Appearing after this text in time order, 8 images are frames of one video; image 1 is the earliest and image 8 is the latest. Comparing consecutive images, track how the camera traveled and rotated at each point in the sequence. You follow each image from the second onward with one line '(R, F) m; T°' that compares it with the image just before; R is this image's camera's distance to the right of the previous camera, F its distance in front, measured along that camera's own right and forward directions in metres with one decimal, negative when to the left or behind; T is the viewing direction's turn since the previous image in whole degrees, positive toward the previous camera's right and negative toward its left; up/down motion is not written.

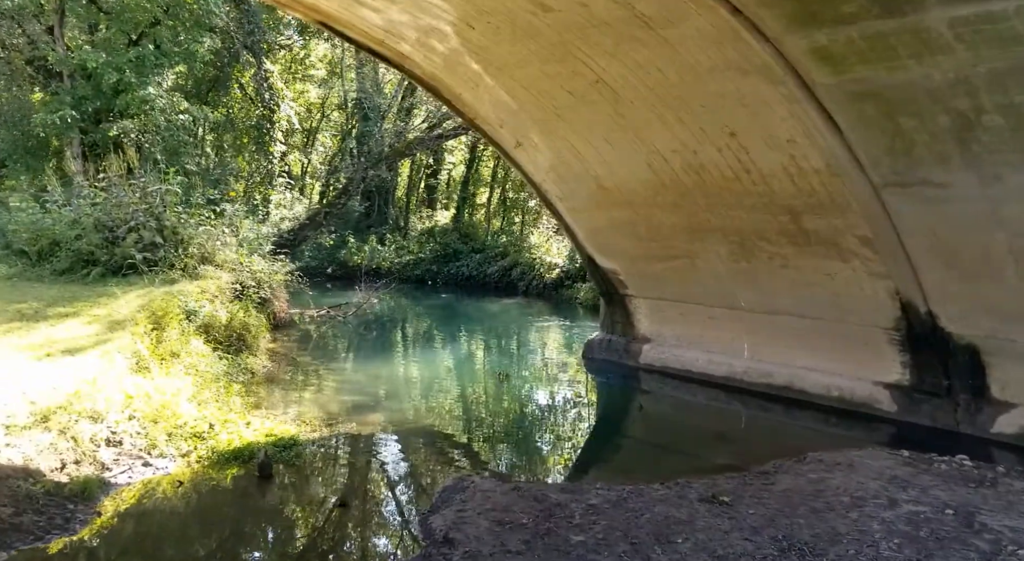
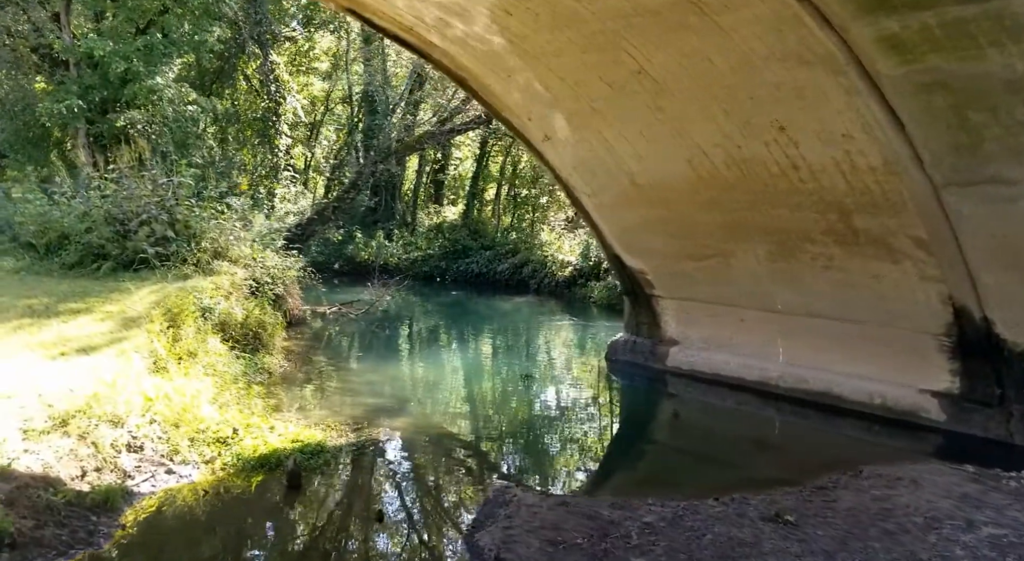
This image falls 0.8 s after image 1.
(-0.3, +0.2) m; 0°
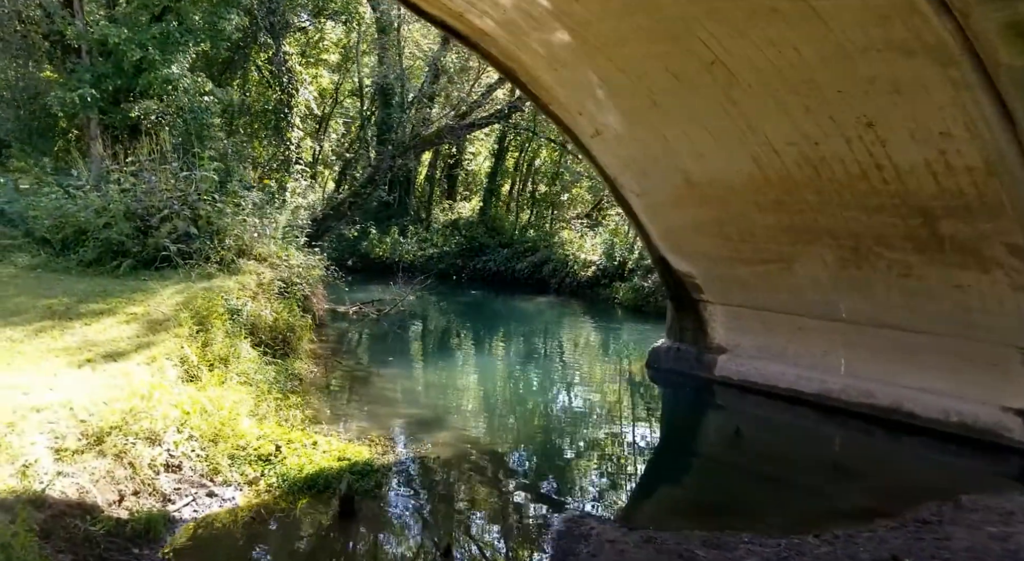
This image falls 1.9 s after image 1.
(-0.4, +0.4) m; 0°
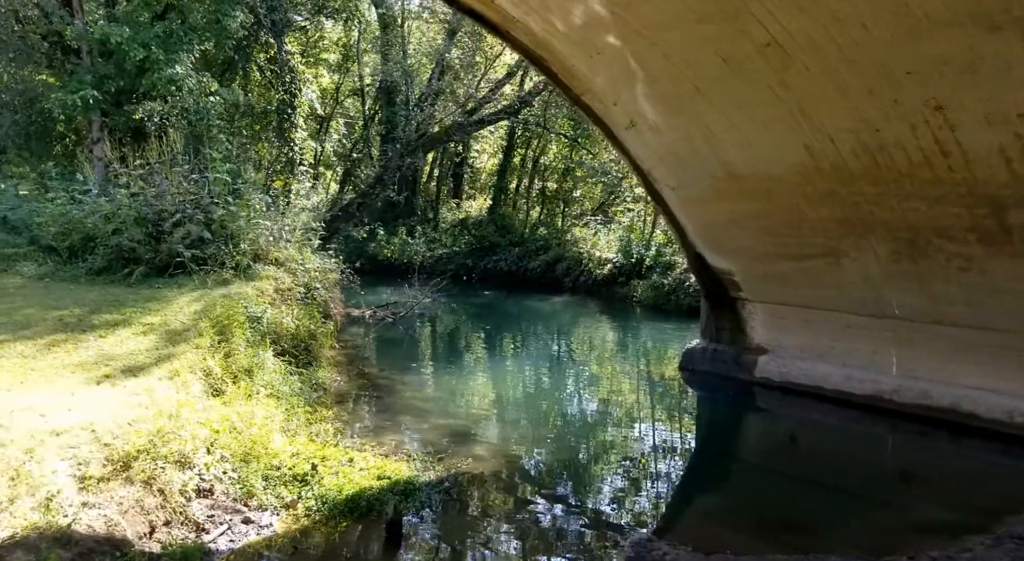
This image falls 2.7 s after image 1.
(-0.3, +0.3) m; 0°
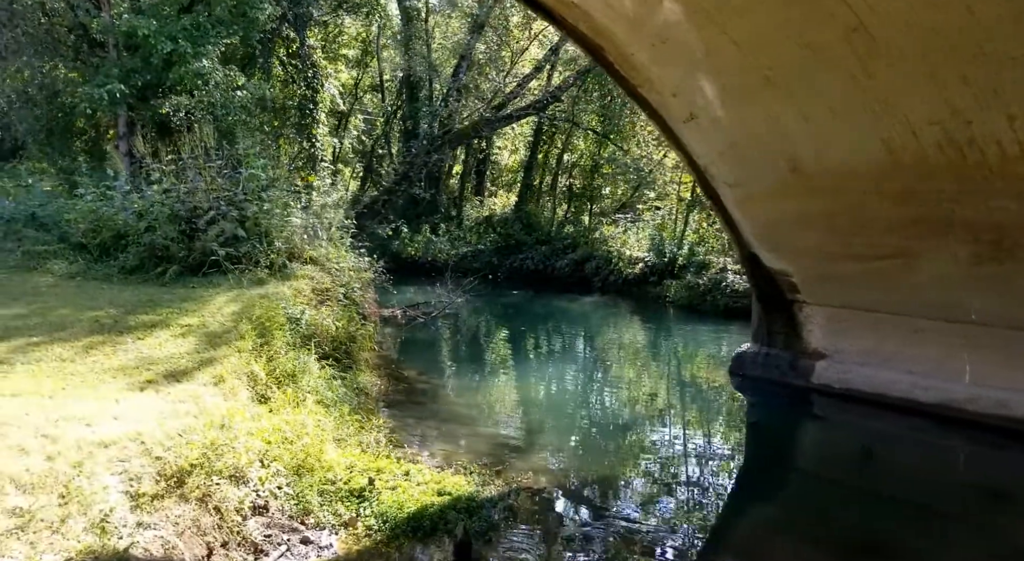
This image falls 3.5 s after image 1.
(-0.3, +0.3) m; -1°
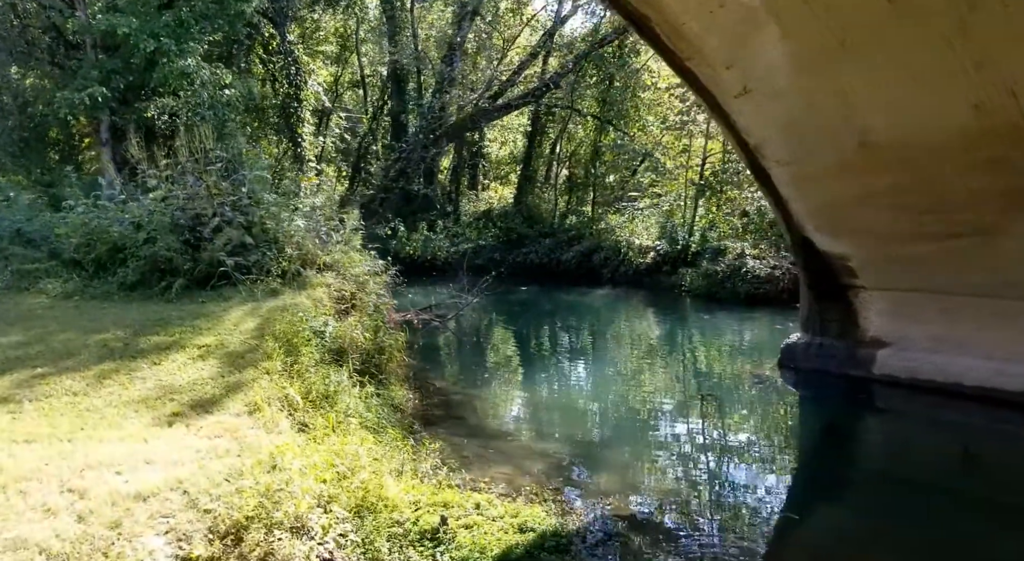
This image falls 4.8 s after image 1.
(-0.5, +0.5) m; +1°
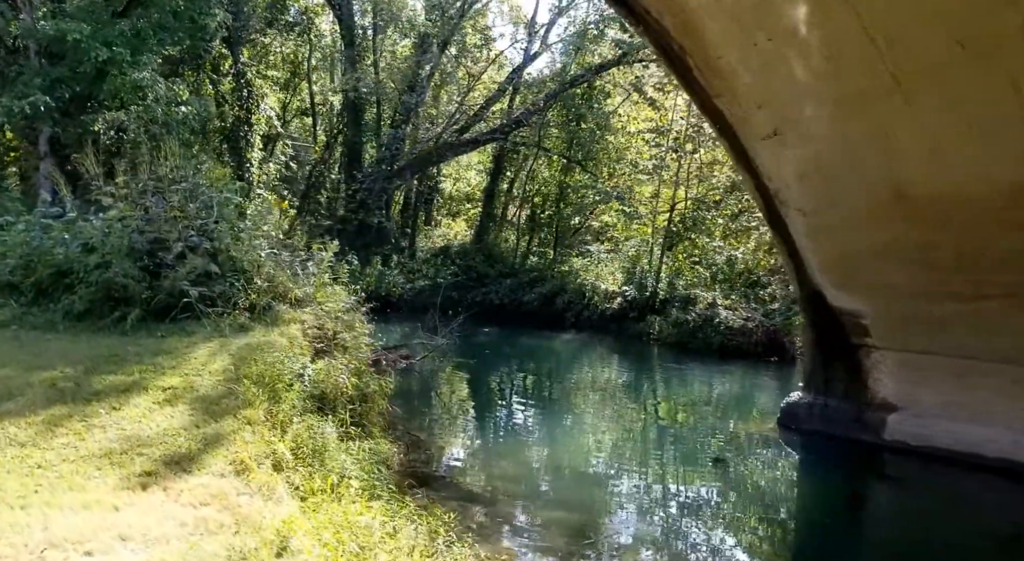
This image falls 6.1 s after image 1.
(-0.5, +0.4) m; +5°
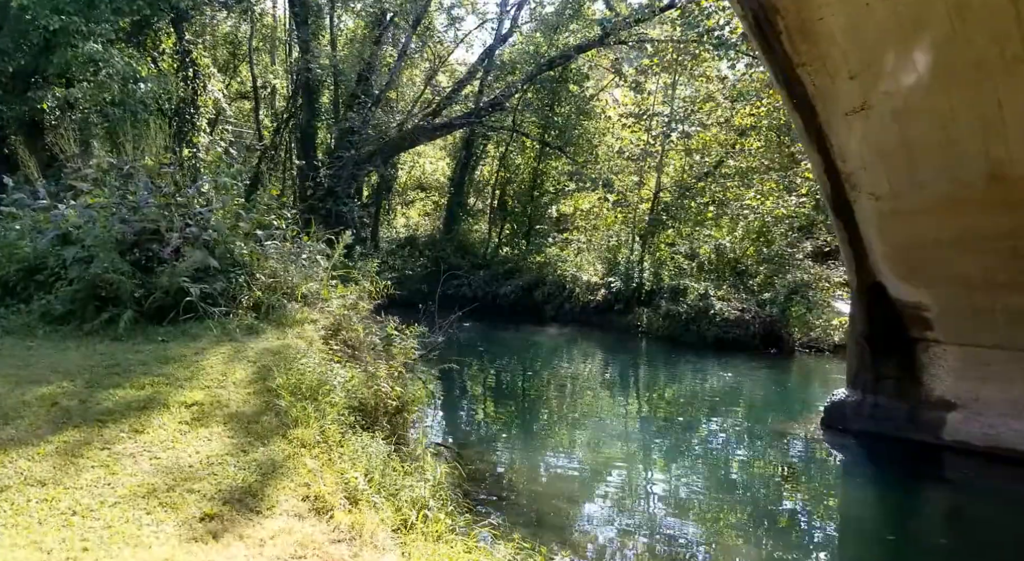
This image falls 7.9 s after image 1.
(-0.8, +0.5) m; +5°
